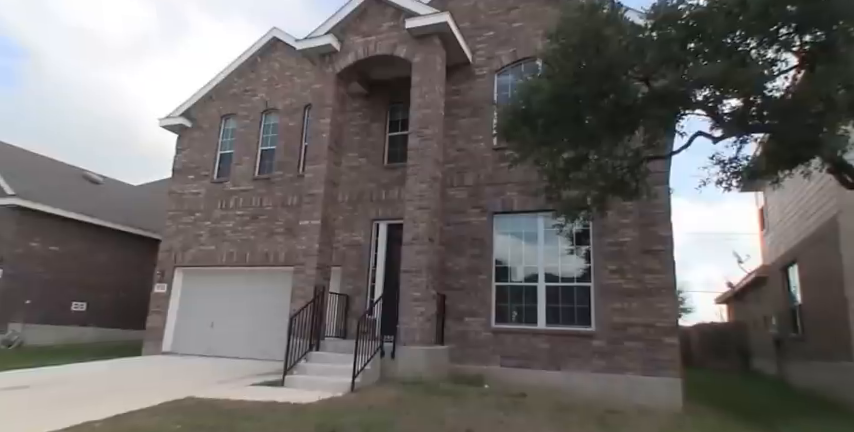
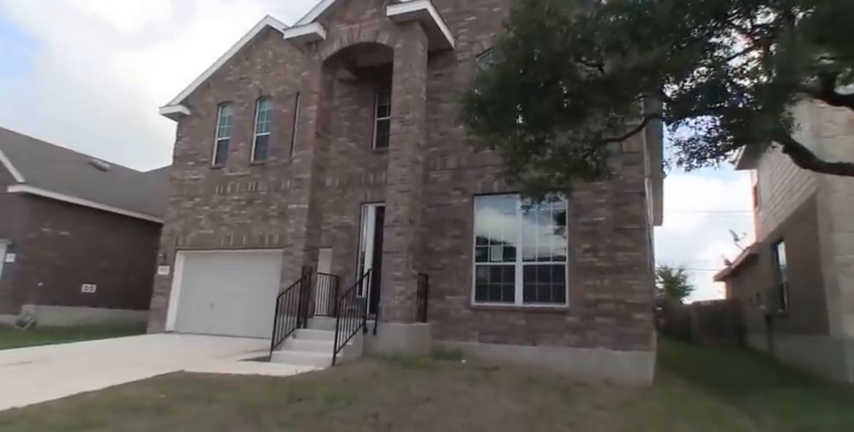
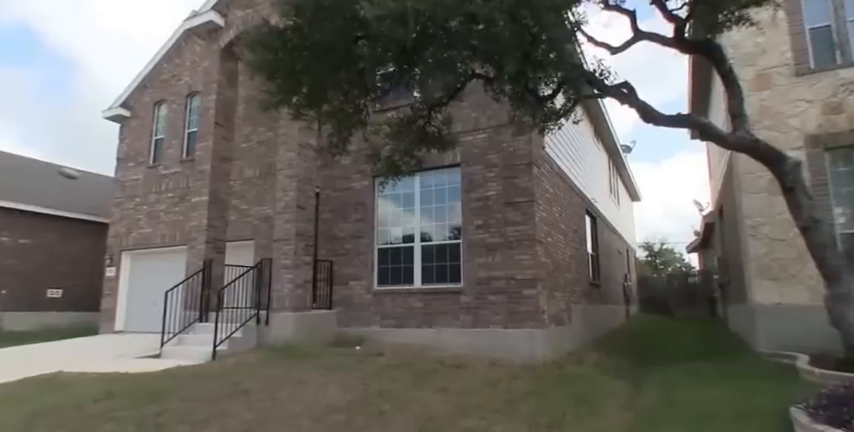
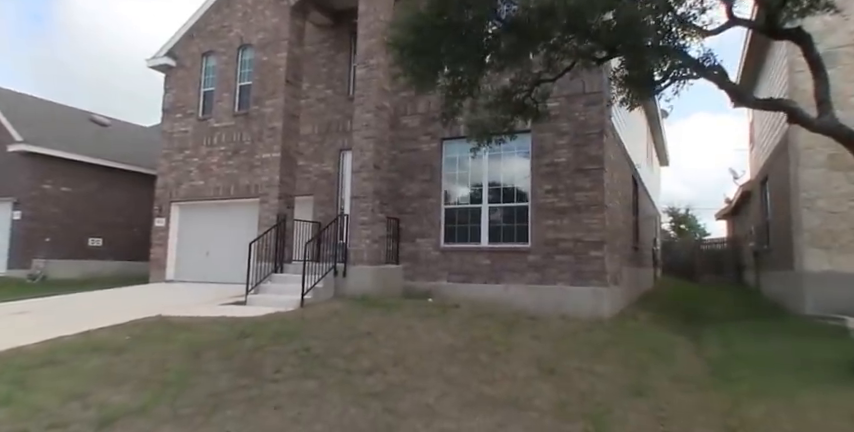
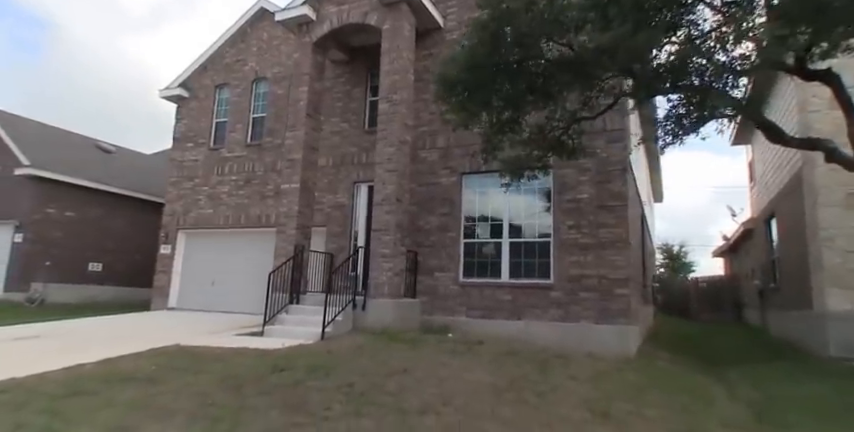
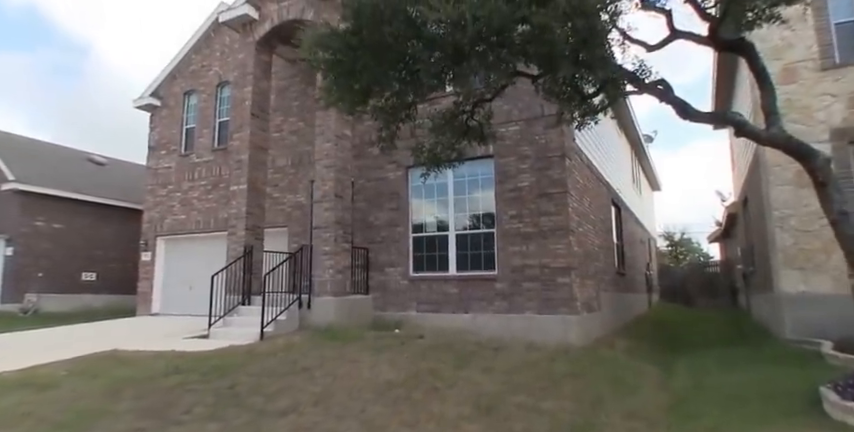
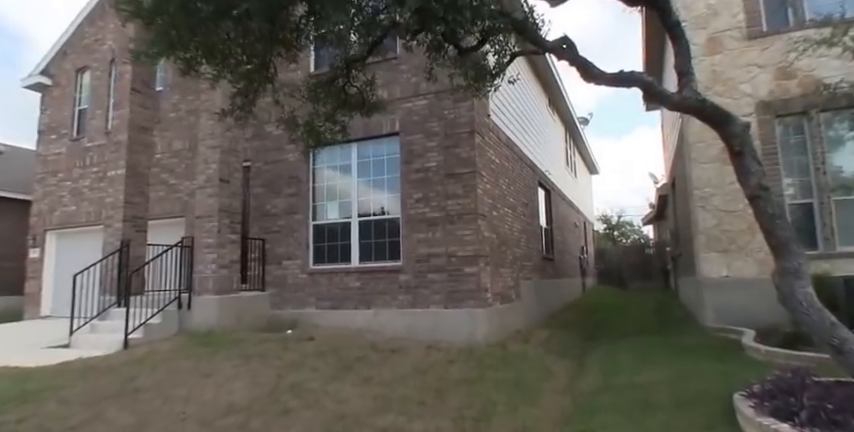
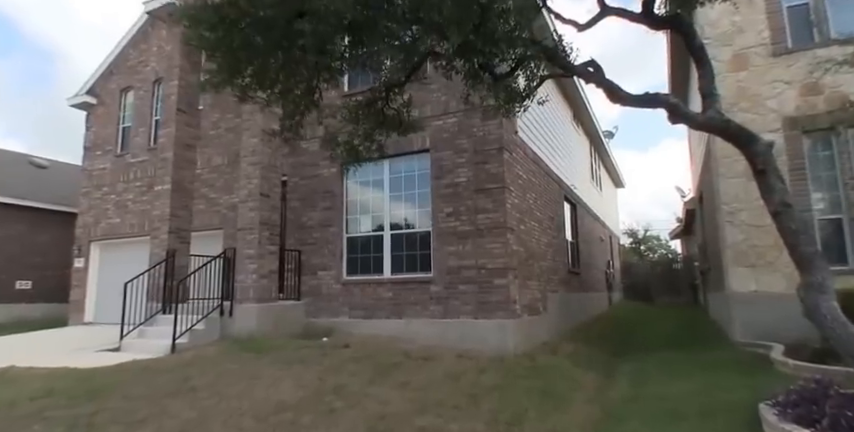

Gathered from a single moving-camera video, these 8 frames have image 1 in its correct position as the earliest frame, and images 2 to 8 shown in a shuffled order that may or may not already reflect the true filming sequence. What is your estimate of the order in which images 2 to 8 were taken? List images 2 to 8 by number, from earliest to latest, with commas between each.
2, 5, 4, 6, 3, 8, 7
